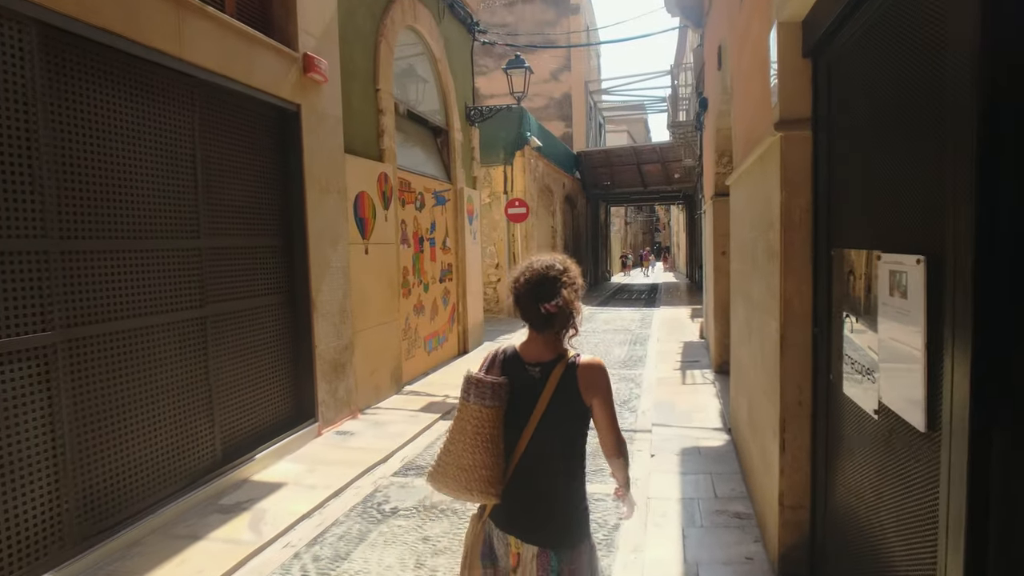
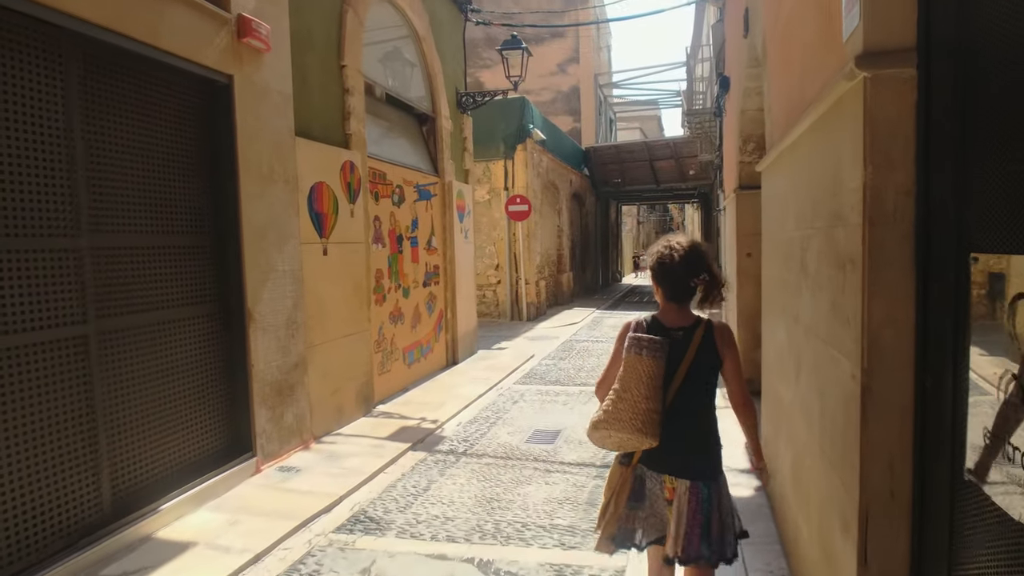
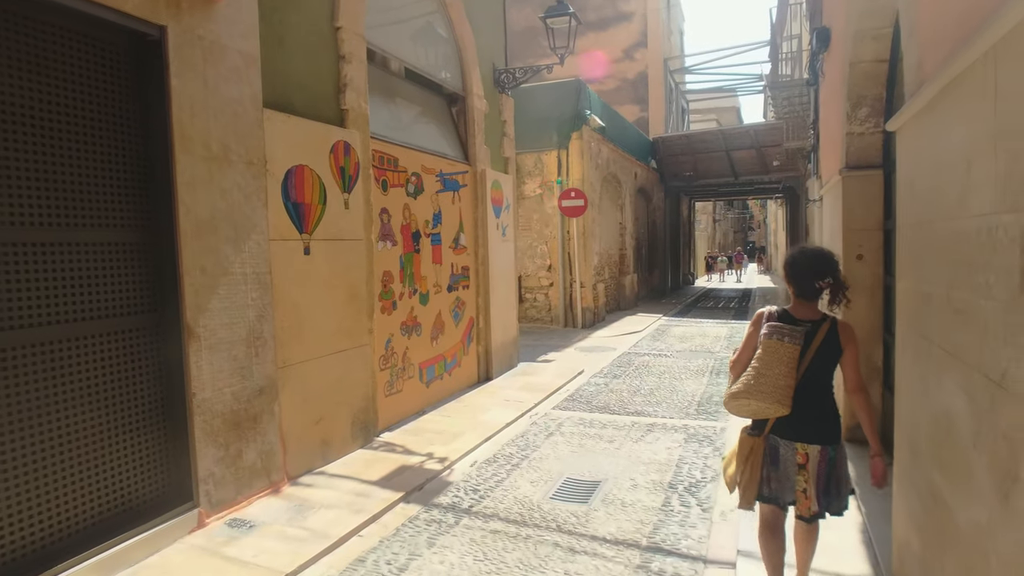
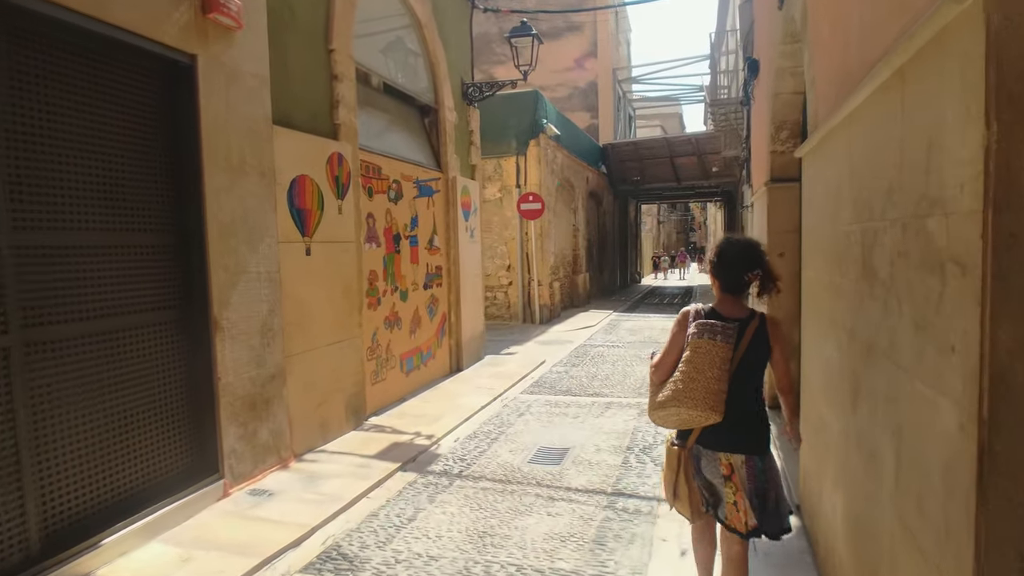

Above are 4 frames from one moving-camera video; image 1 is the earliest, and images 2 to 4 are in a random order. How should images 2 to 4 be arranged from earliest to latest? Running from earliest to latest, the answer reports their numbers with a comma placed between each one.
2, 4, 3
